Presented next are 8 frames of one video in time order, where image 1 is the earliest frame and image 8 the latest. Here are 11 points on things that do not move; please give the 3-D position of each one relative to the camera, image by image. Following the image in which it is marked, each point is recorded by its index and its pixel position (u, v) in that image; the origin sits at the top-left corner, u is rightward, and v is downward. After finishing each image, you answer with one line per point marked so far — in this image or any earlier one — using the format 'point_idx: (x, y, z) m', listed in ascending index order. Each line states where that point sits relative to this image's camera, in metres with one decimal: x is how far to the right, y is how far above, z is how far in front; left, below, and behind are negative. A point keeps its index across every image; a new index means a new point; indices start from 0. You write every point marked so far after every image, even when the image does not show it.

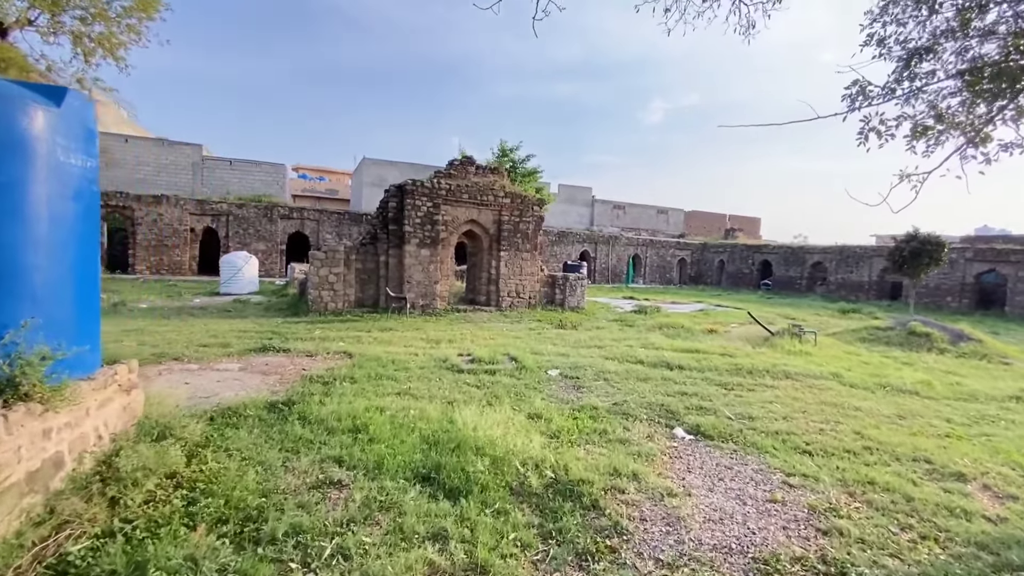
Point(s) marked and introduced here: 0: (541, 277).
0: (+1.0, +0.4, +17.0) m
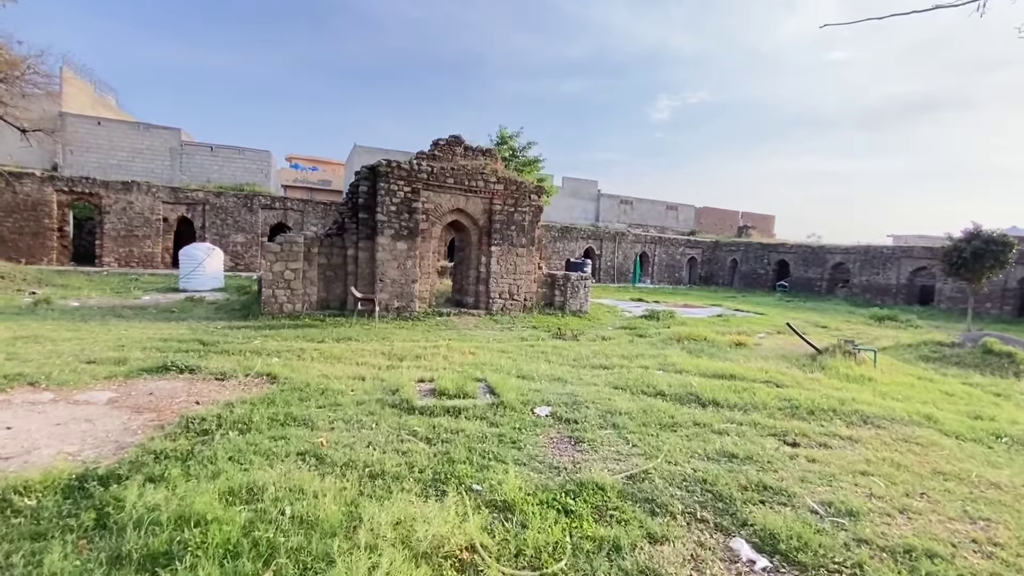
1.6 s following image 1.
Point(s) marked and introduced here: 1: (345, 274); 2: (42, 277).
0: (+0.8, +0.4, +14.8) m
1: (-4.2, +0.4, +12.4) m
2: (-15.4, +0.4, +16.2) m
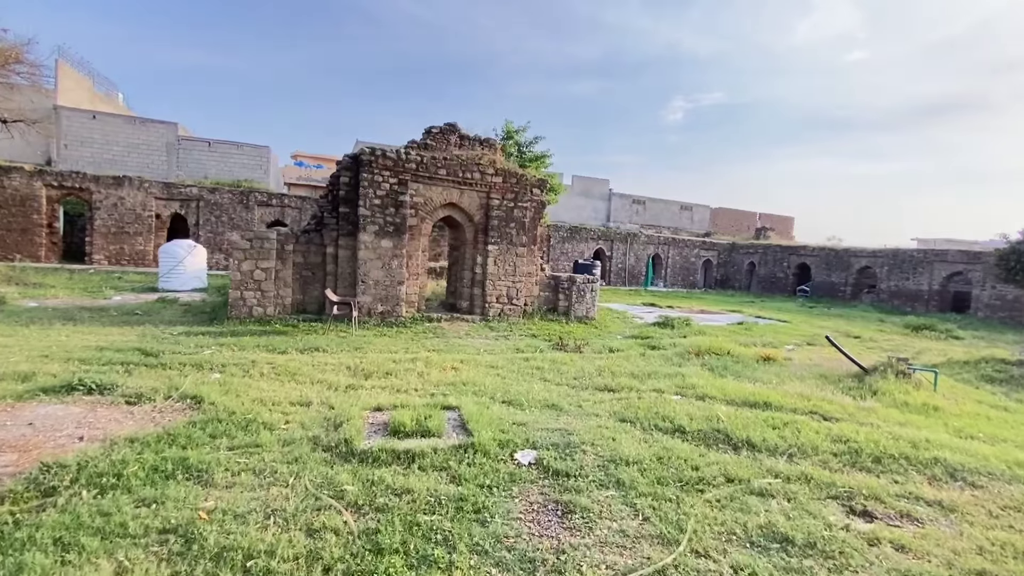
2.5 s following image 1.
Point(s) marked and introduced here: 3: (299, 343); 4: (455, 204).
0: (+0.8, +0.3, +13.4) m
1: (-4.2, +0.3, +11.2) m
2: (-15.4, +0.4, +15.3) m
3: (-3.8, -1.0, +8.9) m
4: (-1.4, +2.1, +12.1) m
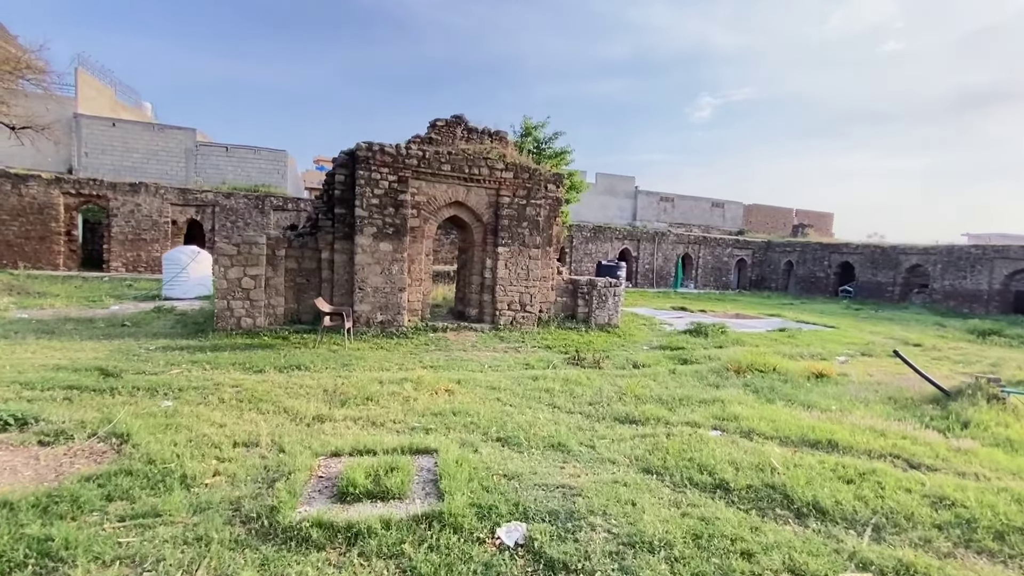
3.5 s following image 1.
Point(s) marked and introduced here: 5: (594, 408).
0: (+1.1, +0.1, +12.3) m
1: (-4.0, +0.2, +10.3) m
2: (-14.9, +0.1, +14.9) m
3: (-3.7, -1.1, +7.9) m
4: (-1.1, +1.9, +11.1) m
5: (+1.0, -1.5, +6.0) m
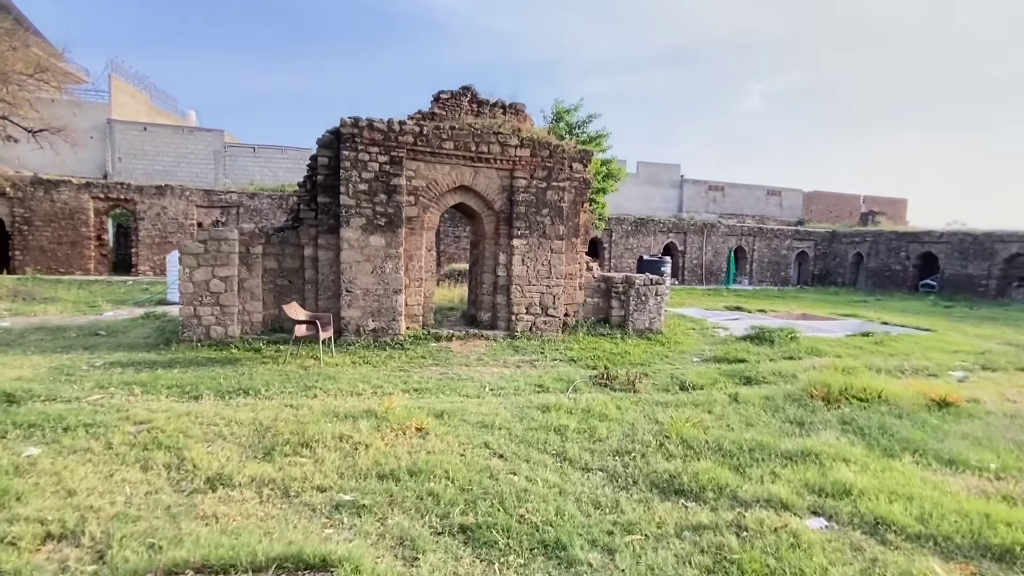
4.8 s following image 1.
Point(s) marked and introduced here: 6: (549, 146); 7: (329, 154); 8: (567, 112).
0: (+1.6, +0.2, +10.3) m
1: (-3.7, +0.1, +8.8) m
2: (-14.2, 0.0, +14.4) m
3: (-3.6, -1.2, +6.4) m
4: (-0.8, +1.9, +9.3) m
5: (+0.9, -1.5, +4.1) m
6: (+0.7, +2.7, +9.5) m
7: (-3.2, +2.4, +8.7) m
8: (+2.2, +7.1, +19.9) m
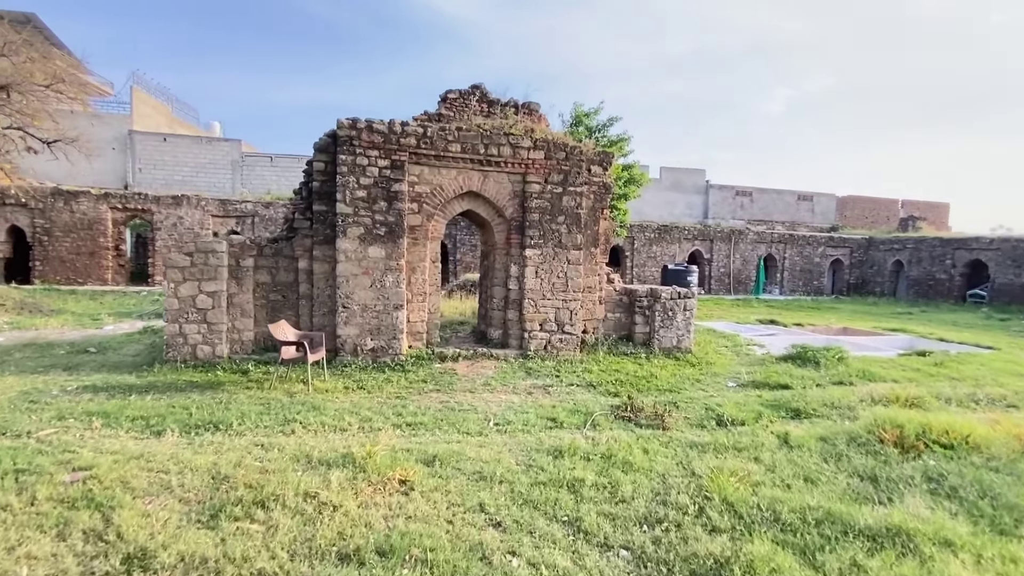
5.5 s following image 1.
0: (+1.8, -0.1, +9.4) m
1: (-3.5, -0.1, +8.1) m
2: (-13.7, -0.4, +14.2) m
3: (-3.5, -1.4, +5.7) m
4: (-0.6, +1.7, +8.6) m
5: (+0.9, -1.6, +3.2) m
6: (+1.0, +2.5, +8.7) m
7: (-3.0, +2.1, +8.1) m
8: (+2.9, +6.7, +19.0) m
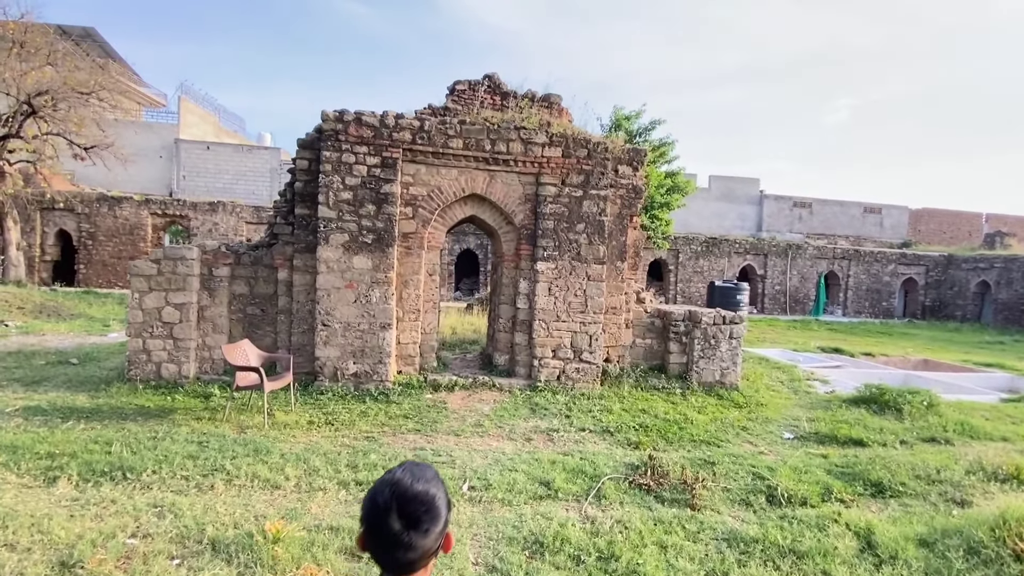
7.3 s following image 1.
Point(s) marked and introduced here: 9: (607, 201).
0: (+2.0, -0.5, +8.0) m
1: (-3.4, -0.3, +7.2) m
2: (-13.1, -0.5, +14.1) m
3: (-3.6, -1.5, +4.8) m
4: (-0.4, +1.4, +7.4) m
5: (+0.5, -1.8, +1.9) m
6: (+1.1, +2.2, +7.4) m
7: (-2.9, +1.9, +7.1) m
8: (+4.1, +6.1, +17.6) m
9: (+1.5, +1.3, +7.5) m
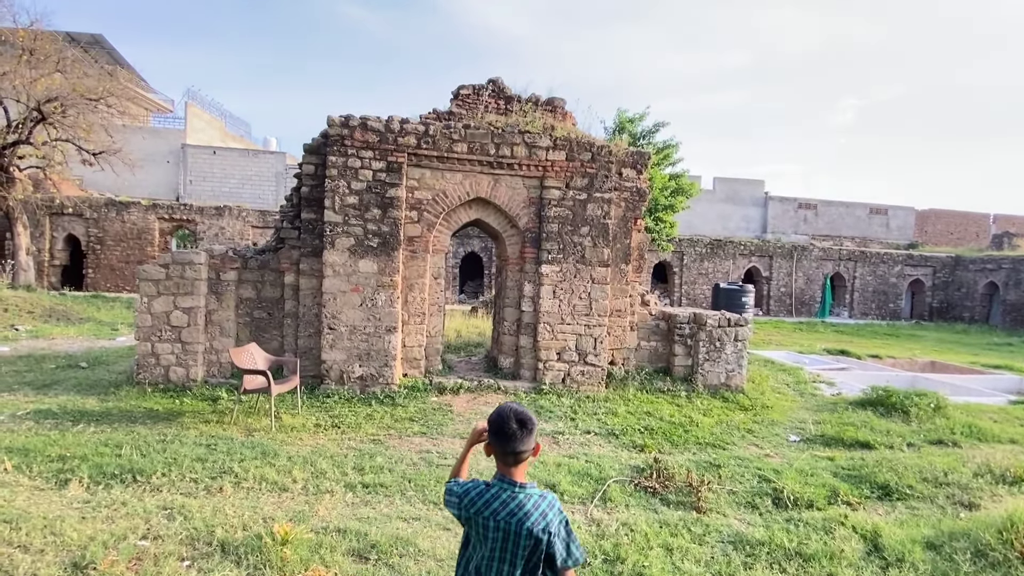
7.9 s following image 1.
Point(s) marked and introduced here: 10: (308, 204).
0: (+2.1, -0.5, +8.0) m
1: (-3.4, -0.4, +7.2) m
2: (-12.9, -0.6, +14.3) m
3: (-3.6, -1.6, +4.8) m
4: (-0.4, +1.3, +7.4) m
5: (+0.5, -1.8, +1.9) m
6: (+1.2, +2.1, +7.5) m
7: (-2.8, +1.8, +7.2) m
8: (+4.2, +6.0, +17.7) m
9: (+1.5, +1.3, +7.5) m
10: (-2.9, +1.2, +7.1) m
